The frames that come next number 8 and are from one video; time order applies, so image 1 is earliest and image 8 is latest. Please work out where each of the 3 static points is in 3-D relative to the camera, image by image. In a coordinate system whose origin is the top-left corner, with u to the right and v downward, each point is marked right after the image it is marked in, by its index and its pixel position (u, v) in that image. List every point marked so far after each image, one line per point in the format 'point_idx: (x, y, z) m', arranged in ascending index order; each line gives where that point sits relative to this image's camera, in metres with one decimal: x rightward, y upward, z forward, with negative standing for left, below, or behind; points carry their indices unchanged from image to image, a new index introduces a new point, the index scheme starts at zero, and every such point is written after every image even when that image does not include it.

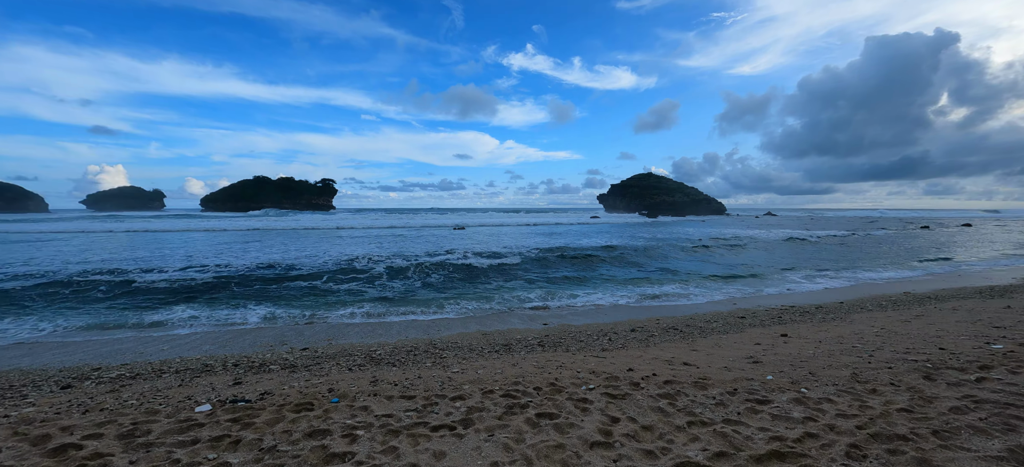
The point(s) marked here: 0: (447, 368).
0: (-1.1, -2.3, +7.1) m
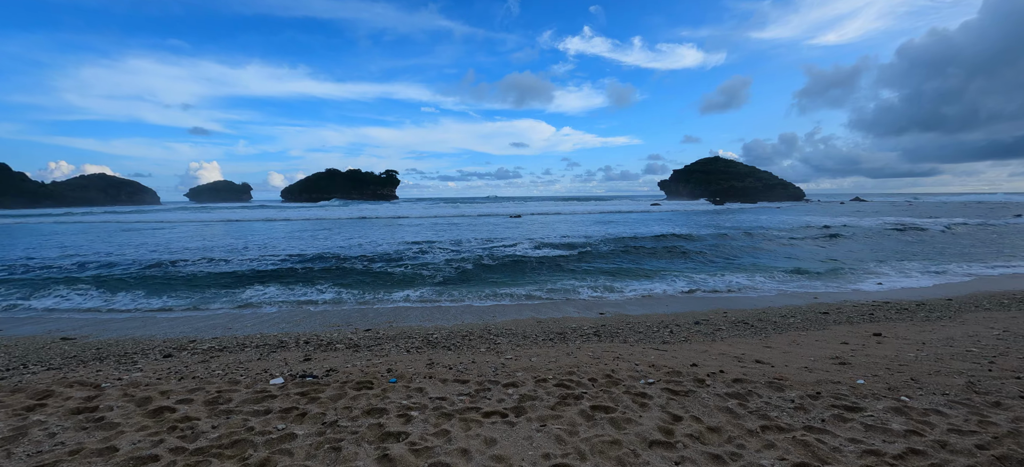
0: (-0.2, -2.0, +7.1) m
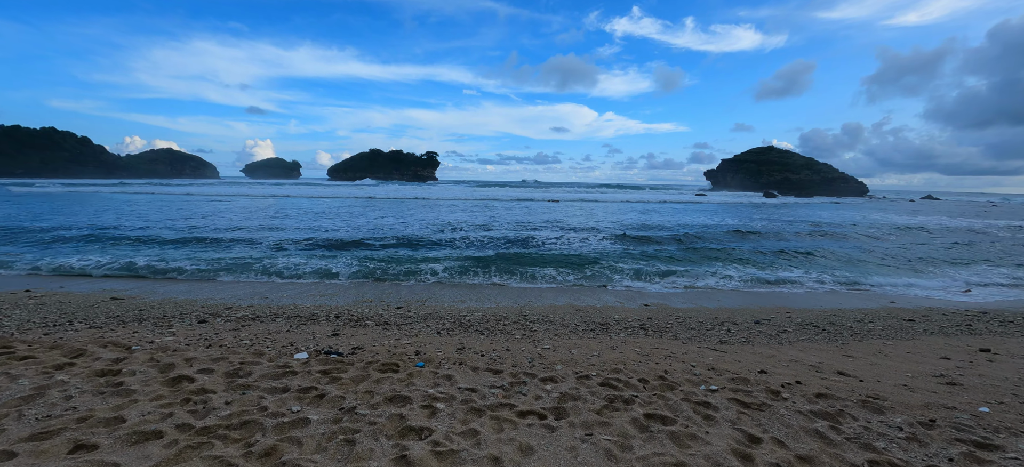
0: (+0.4, -1.7, +6.5) m
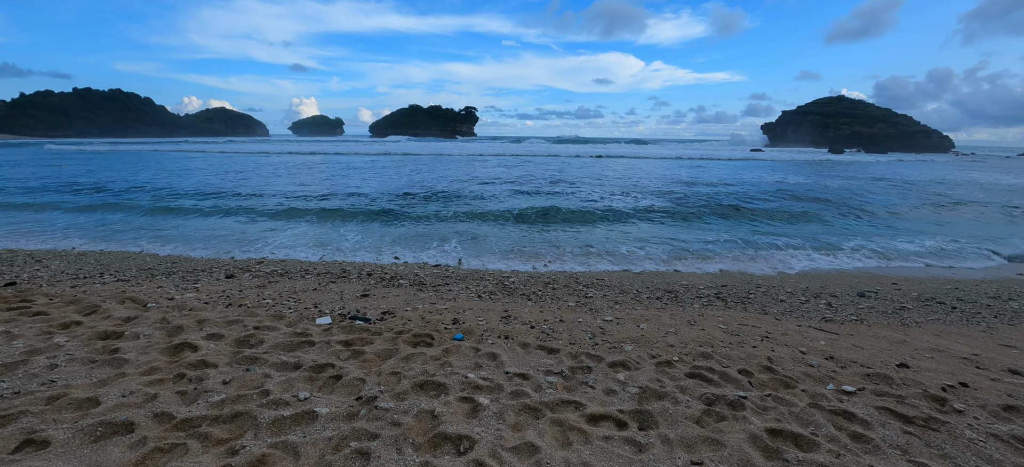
0: (+1.1, -1.0, +5.5) m
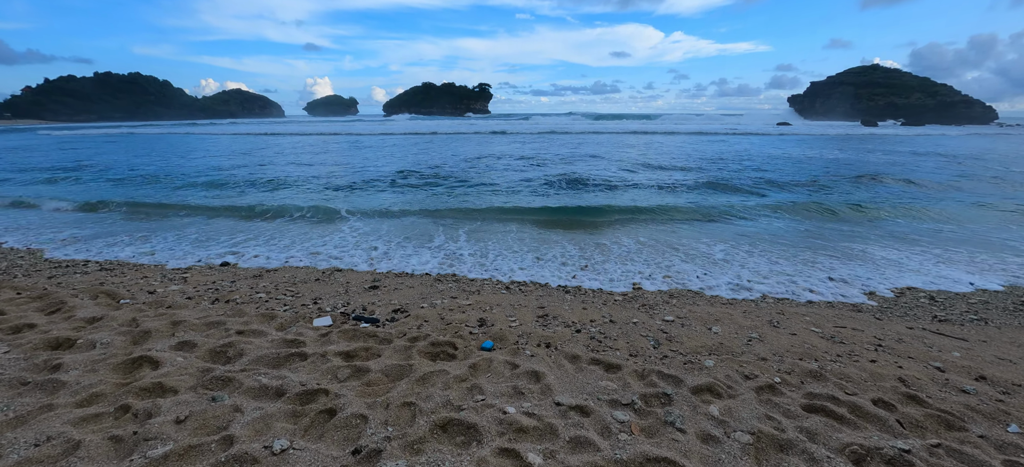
0: (+1.5, -0.8, +4.5) m
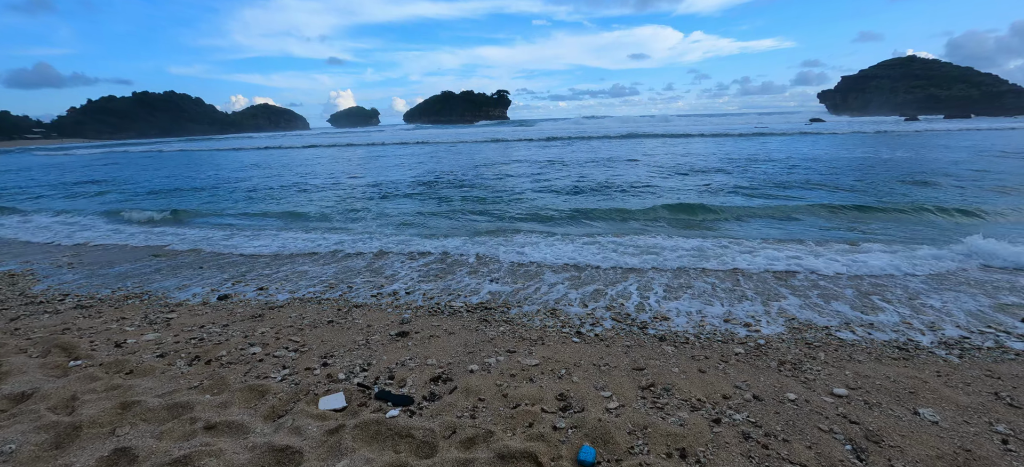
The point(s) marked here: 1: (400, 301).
0: (+2.1, -1.0, +3.1) m
1: (-1.3, -0.8, +5.0) m
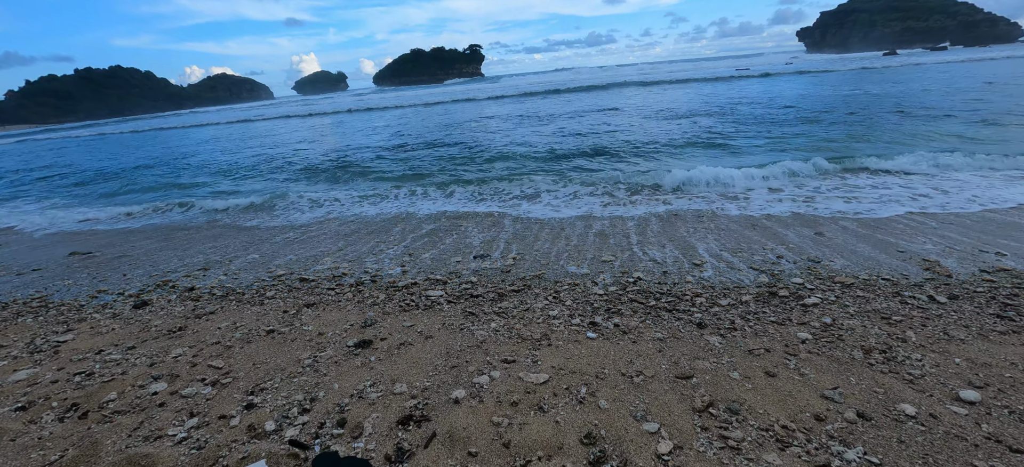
0: (+2.2, -0.7, +2.3) m
1: (-1.4, -0.5, +4.0) m
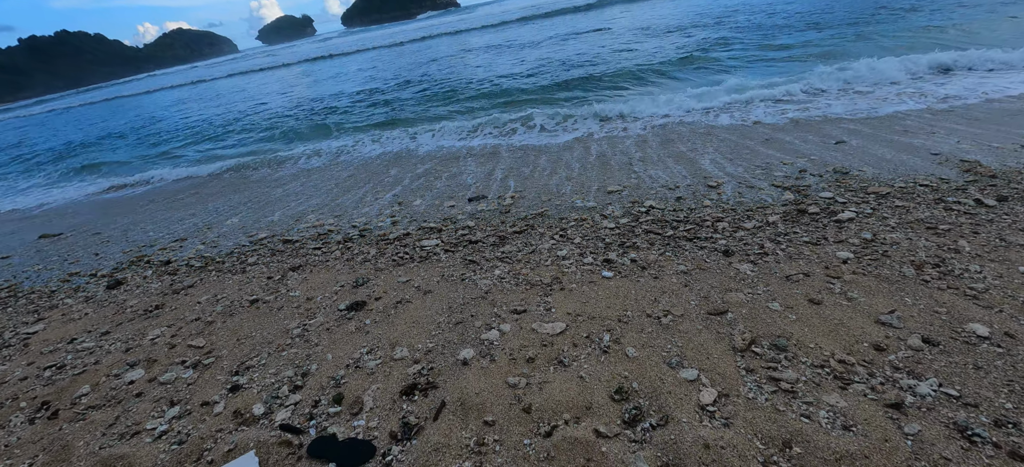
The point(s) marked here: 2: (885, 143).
0: (+2.2, -0.2, +2.0) m
1: (-1.3, -0.1, +3.7) m
2: (+4.0, +1.0, +4.2) m
